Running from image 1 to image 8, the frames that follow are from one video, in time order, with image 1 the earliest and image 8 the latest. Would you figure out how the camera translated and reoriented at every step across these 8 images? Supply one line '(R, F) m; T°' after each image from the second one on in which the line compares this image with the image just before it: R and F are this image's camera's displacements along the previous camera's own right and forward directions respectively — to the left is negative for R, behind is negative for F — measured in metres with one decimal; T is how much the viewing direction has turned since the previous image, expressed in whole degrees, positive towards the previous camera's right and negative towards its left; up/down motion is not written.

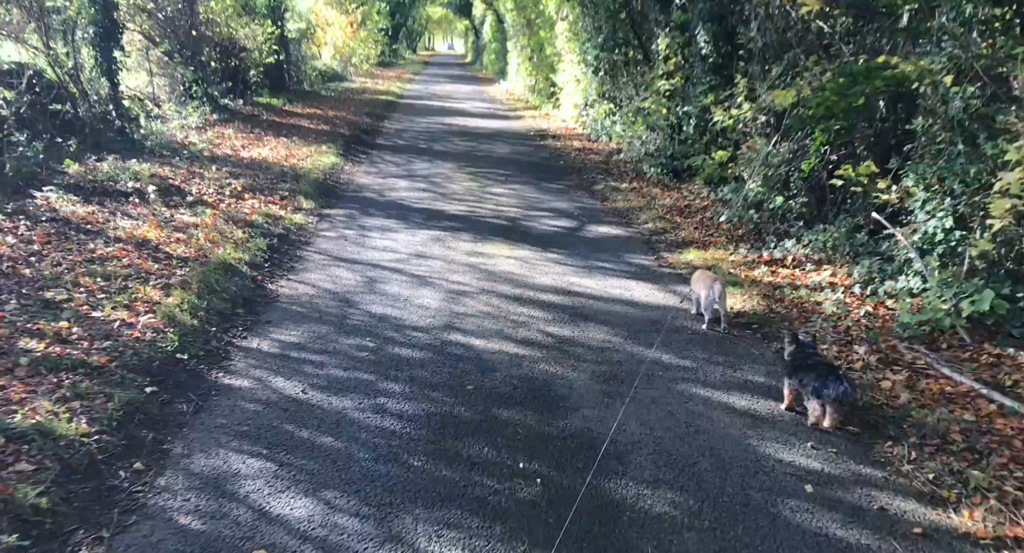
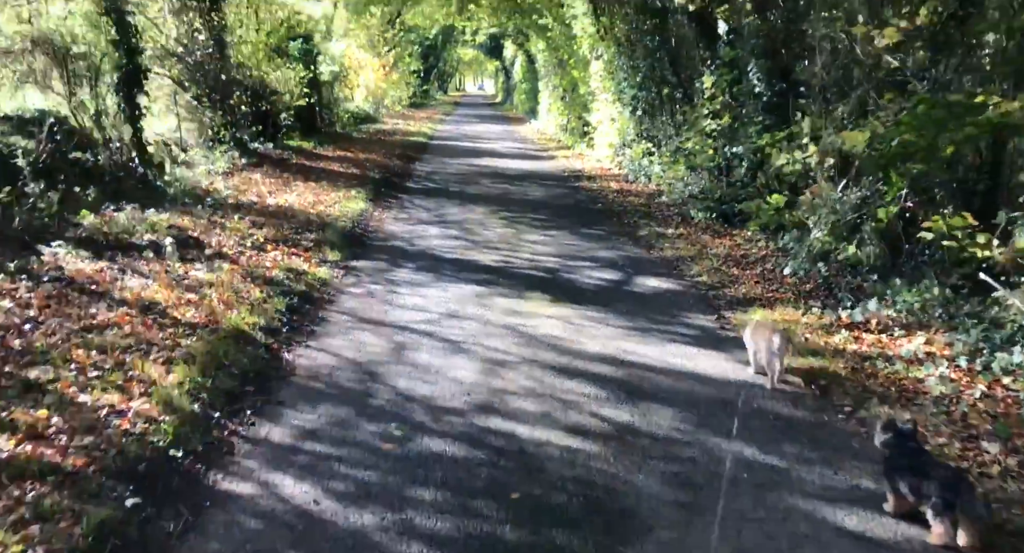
(-0.1, +0.7) m; -2°
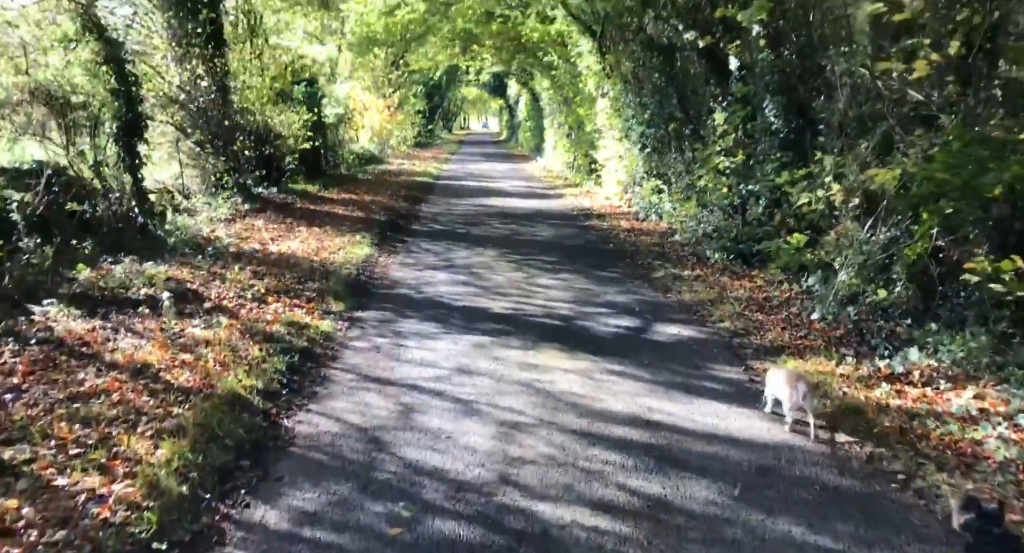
(0.0, +0.4) m; 0°
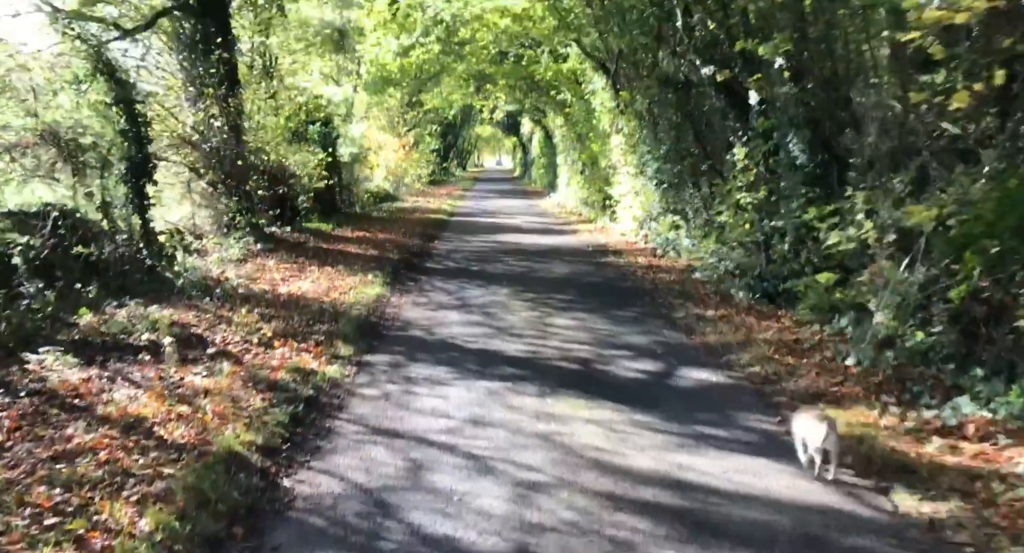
(0.0, +0.3) m; -1°
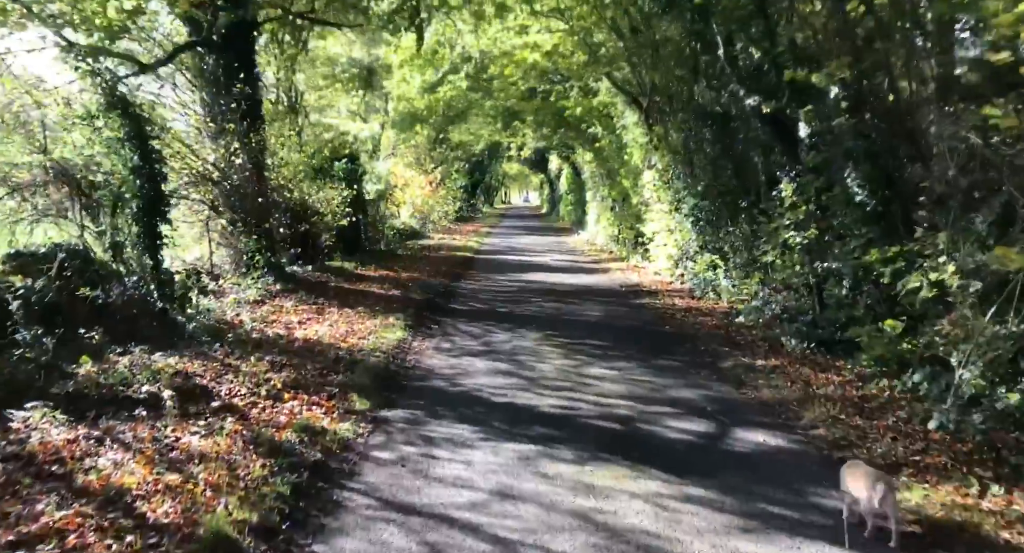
(0.0, +0.7) m; -2°
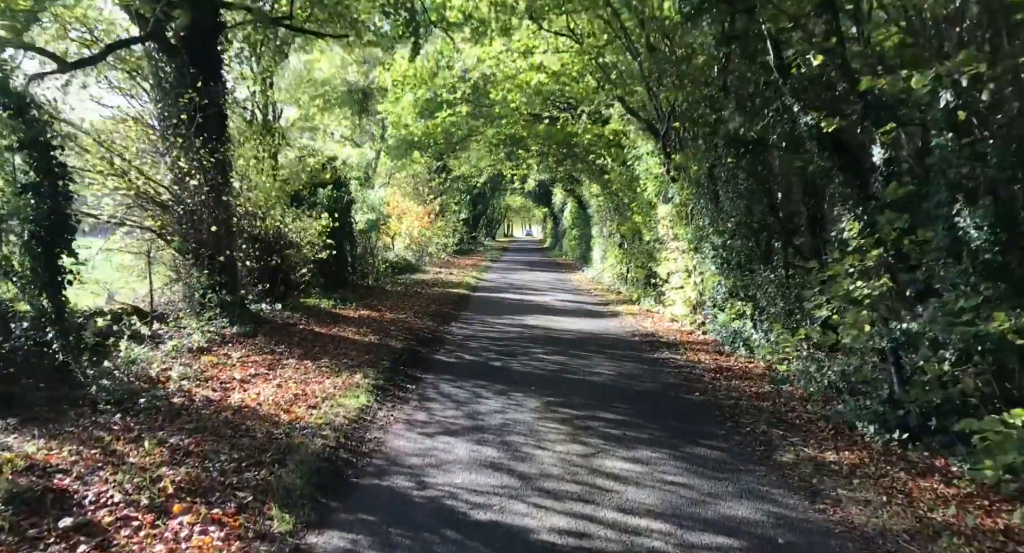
(+0.1, +2.2) m; 0°
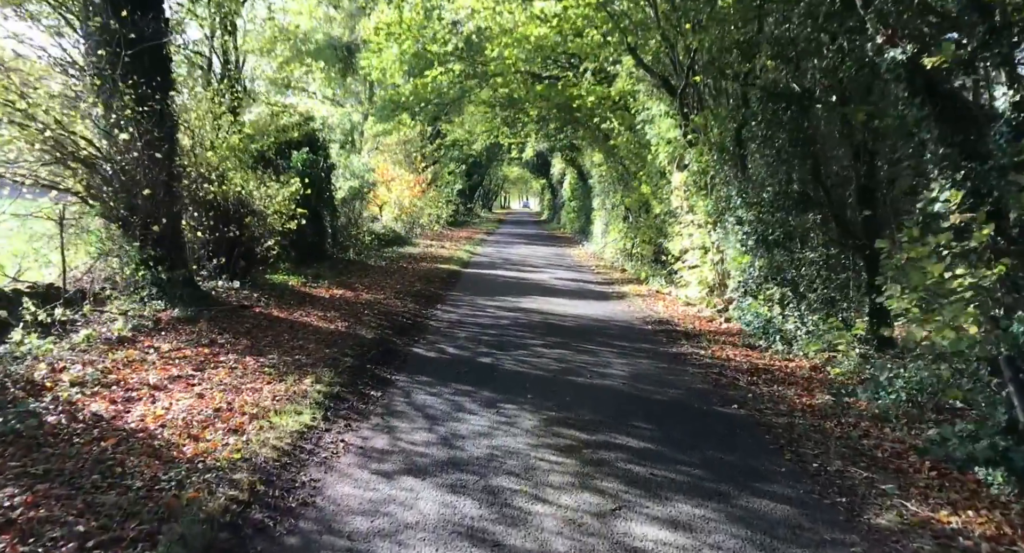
(0.0, +2.1) m; 0°
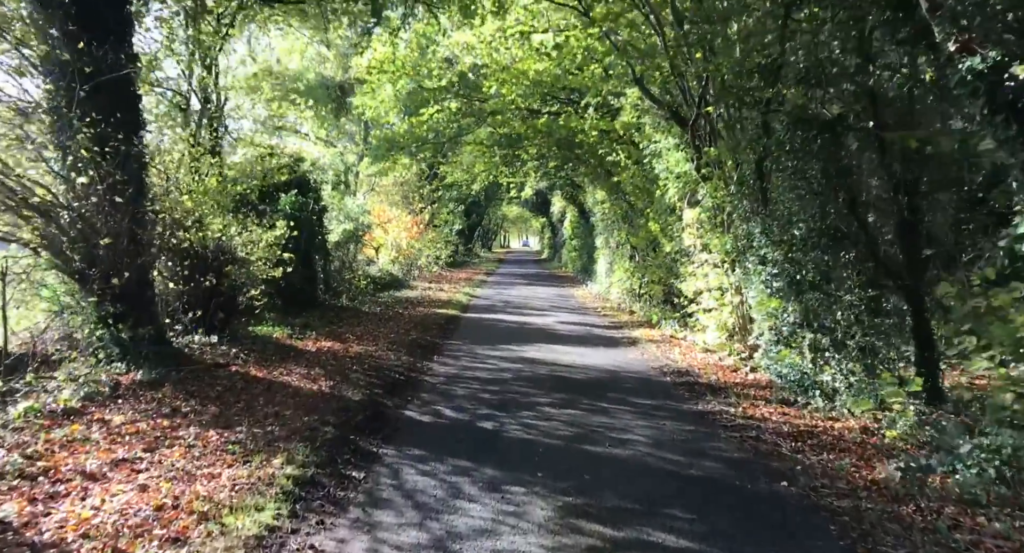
(0.0, +1.1) m; 0°
